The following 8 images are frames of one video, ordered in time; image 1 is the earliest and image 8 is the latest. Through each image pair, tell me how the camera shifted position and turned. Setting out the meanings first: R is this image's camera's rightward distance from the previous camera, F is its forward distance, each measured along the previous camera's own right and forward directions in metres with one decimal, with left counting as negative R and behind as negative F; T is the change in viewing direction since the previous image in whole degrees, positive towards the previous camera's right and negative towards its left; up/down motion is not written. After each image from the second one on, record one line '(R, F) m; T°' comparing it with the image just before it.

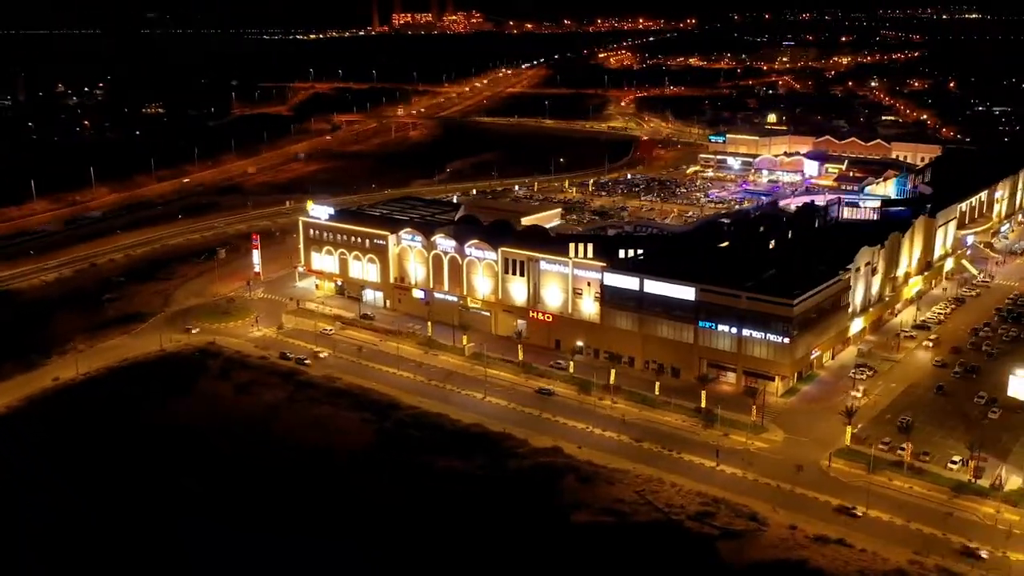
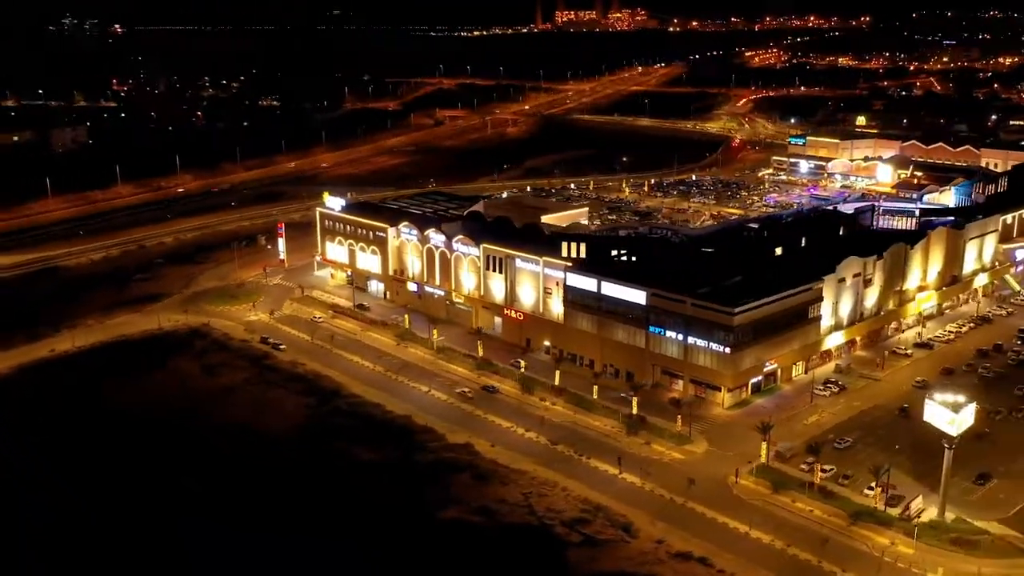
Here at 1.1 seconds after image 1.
(+7.9, +0.6) m; -9°
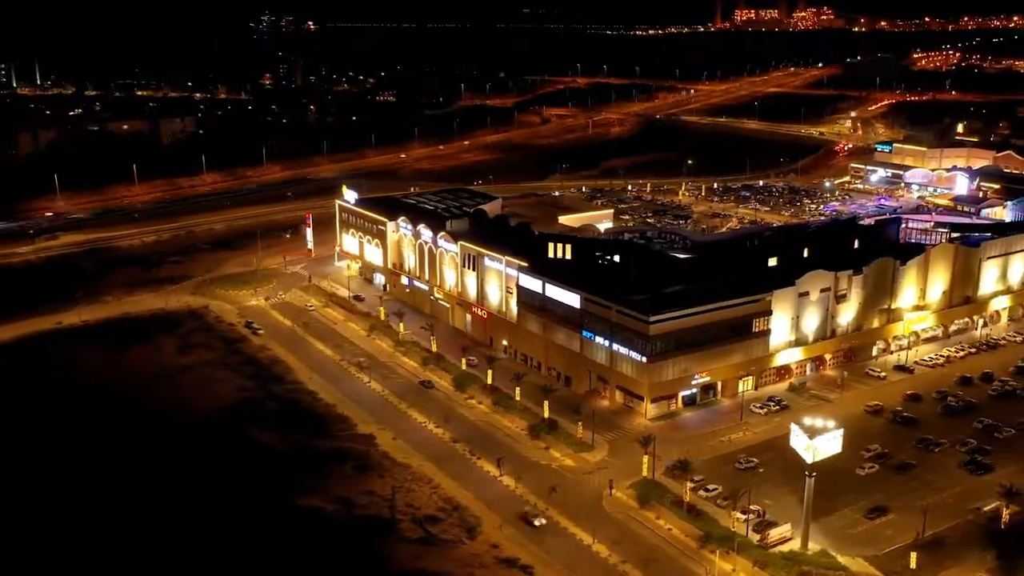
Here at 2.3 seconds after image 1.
(+8.7, +0.7) m; -10°
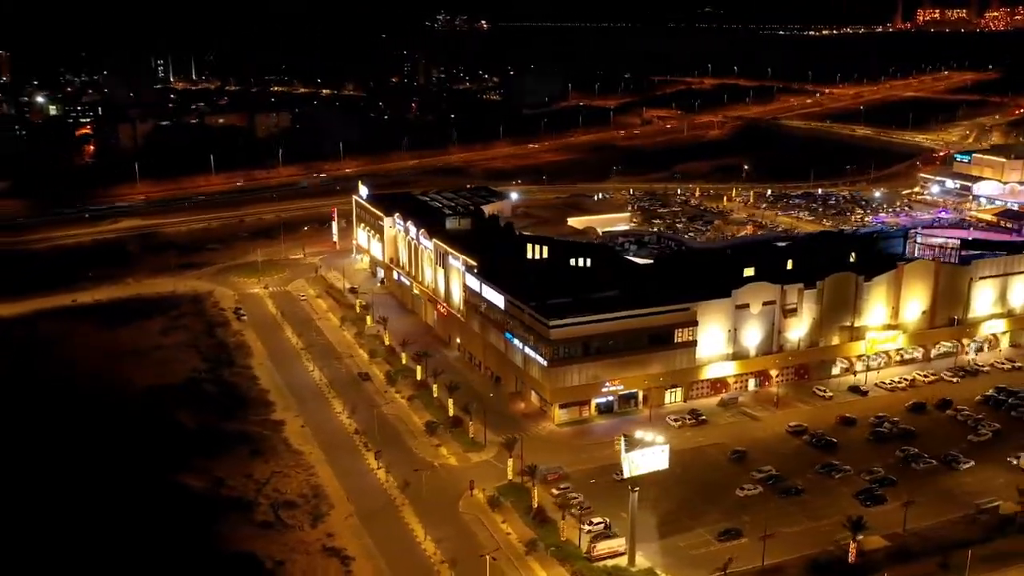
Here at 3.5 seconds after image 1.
(+8.6, +0.5) m; -9°
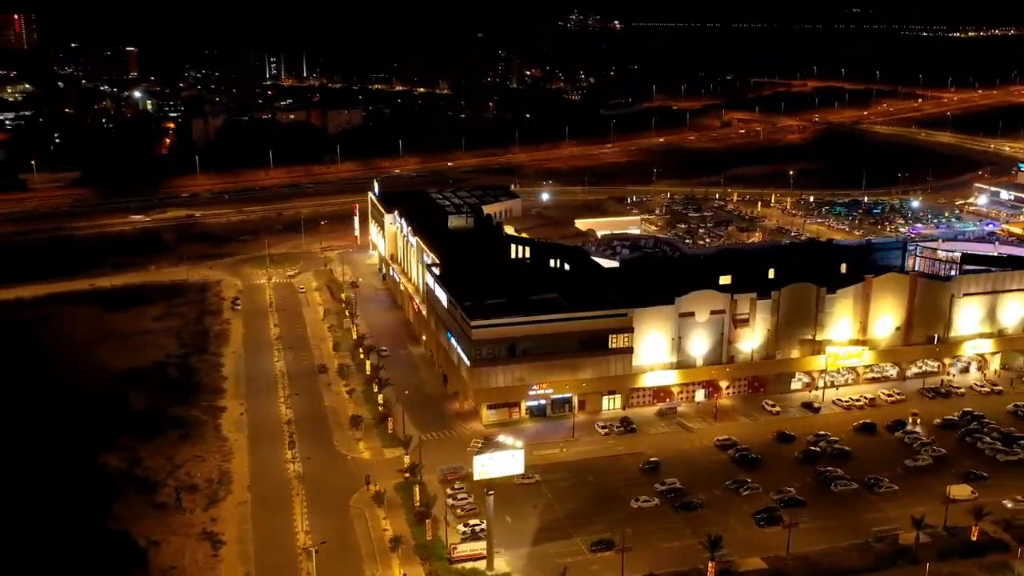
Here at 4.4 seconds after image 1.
(+6.6, +0.4) m; -7°
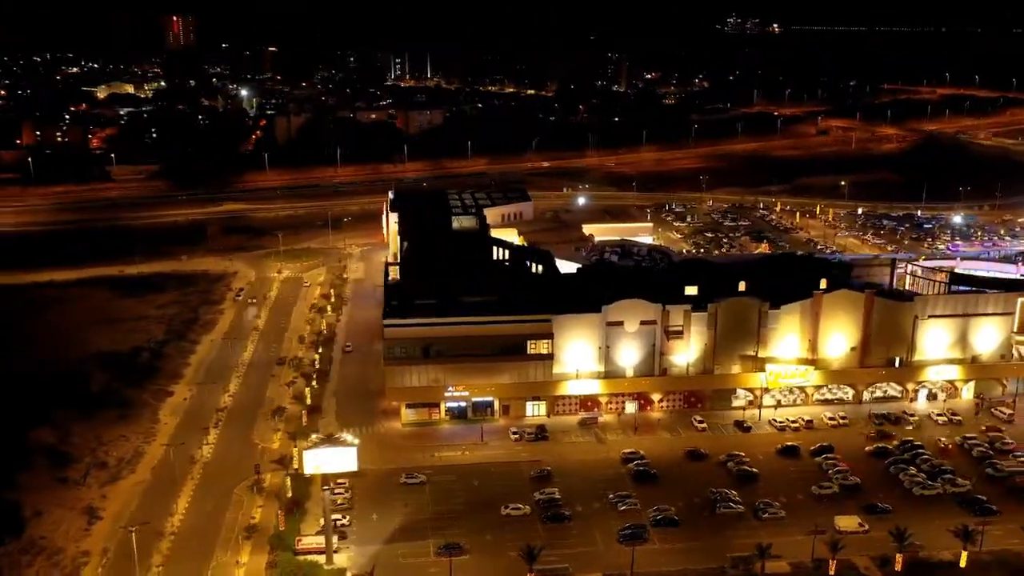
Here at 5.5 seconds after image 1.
(+7.7, +0.5) m; -9°
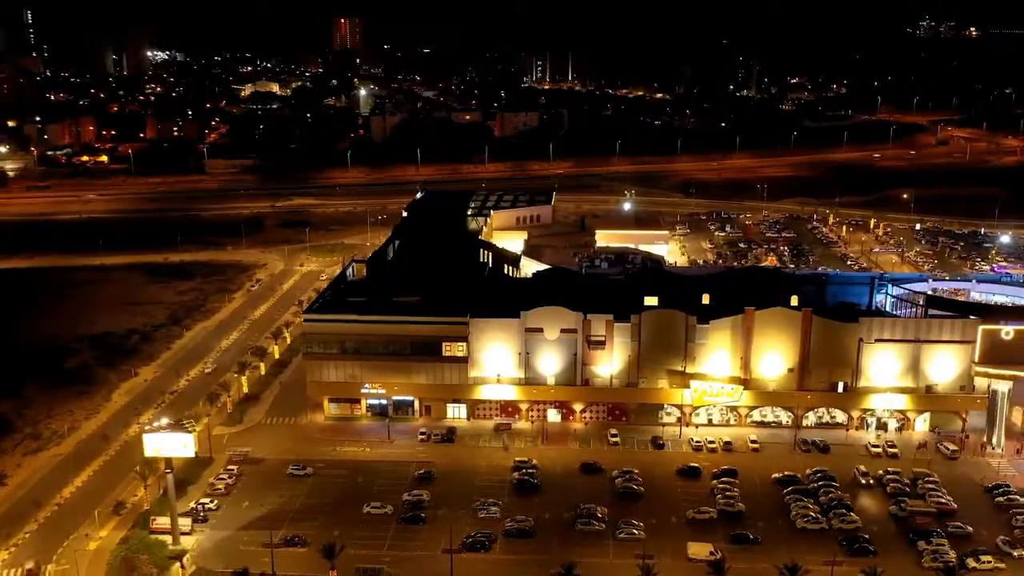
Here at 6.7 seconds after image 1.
(+8.5, +0.8) m; -10°
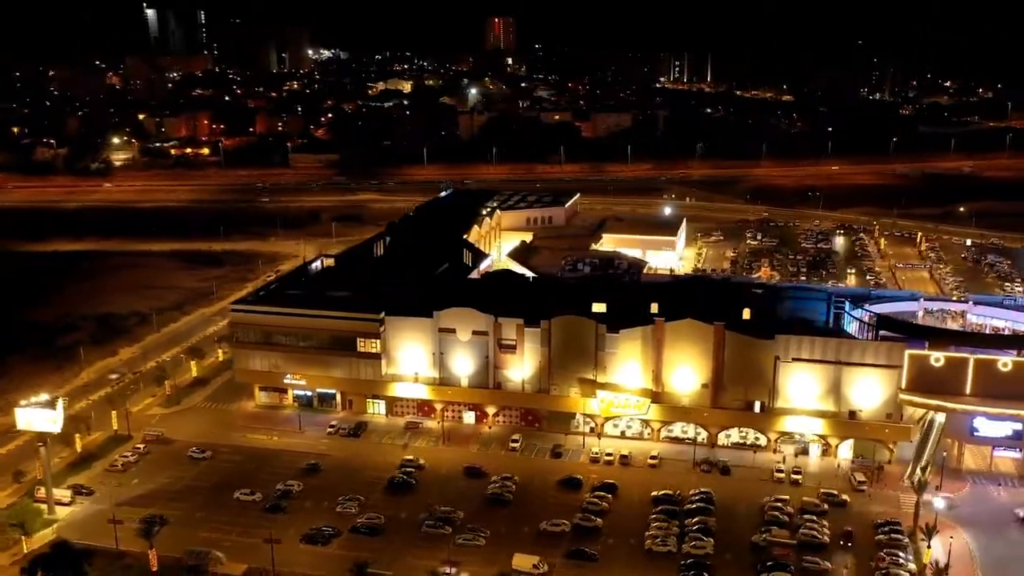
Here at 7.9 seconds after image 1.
(+8.5, +0.8) m; -10°
